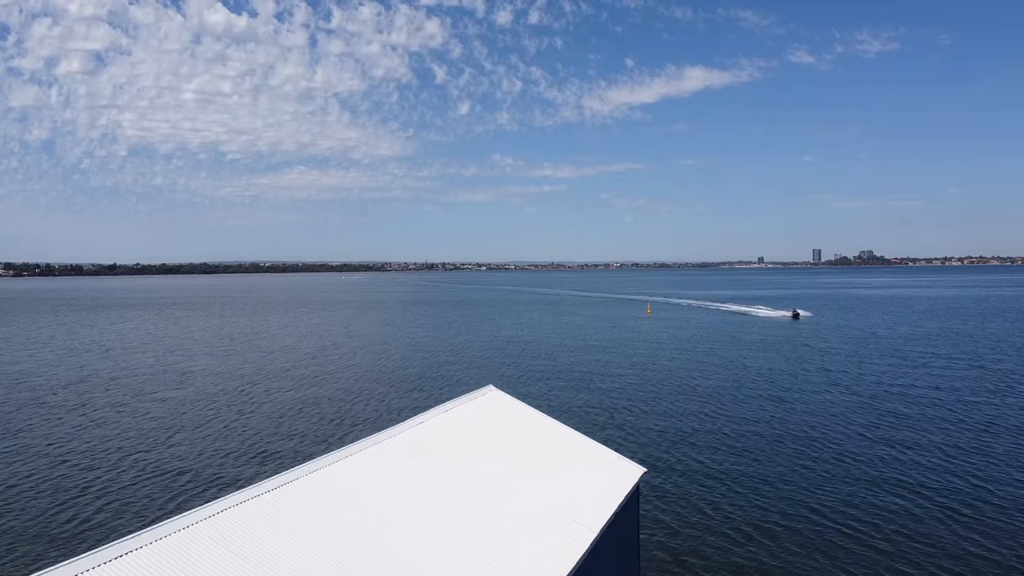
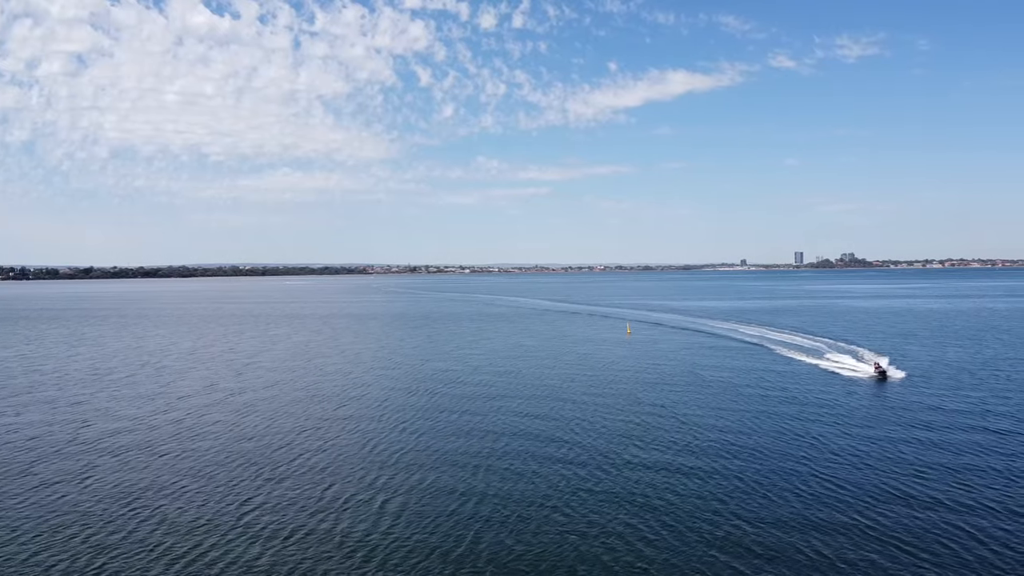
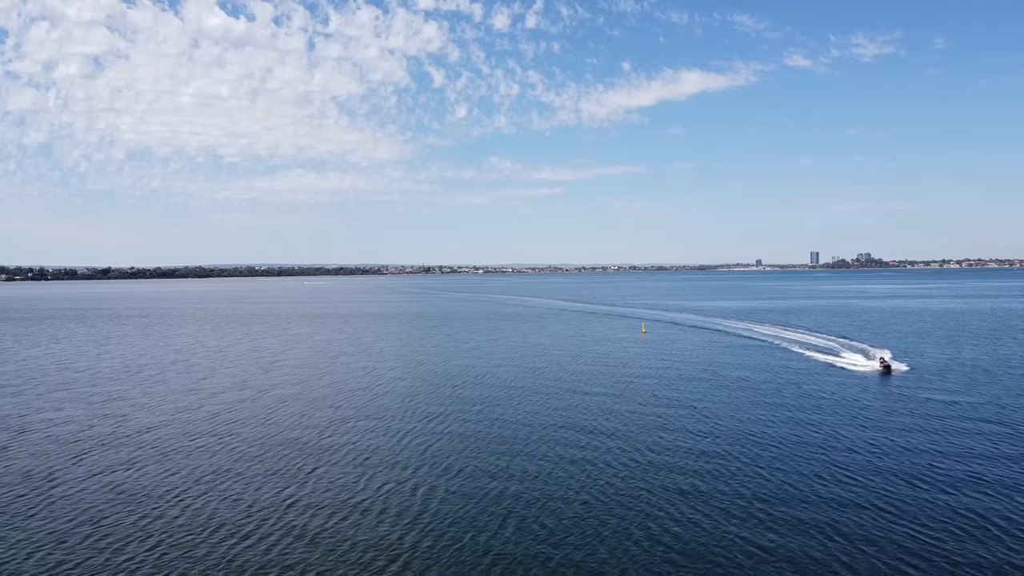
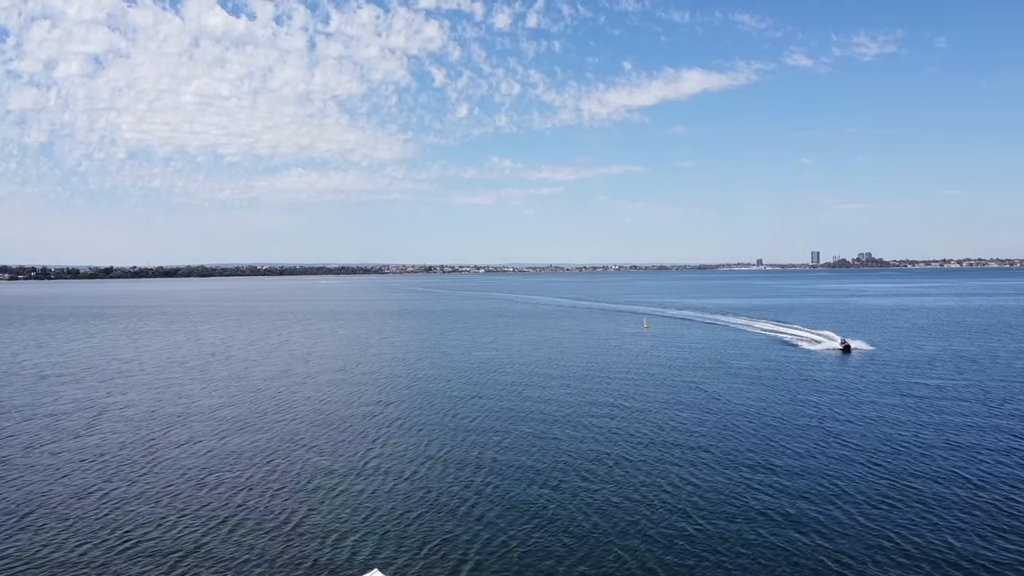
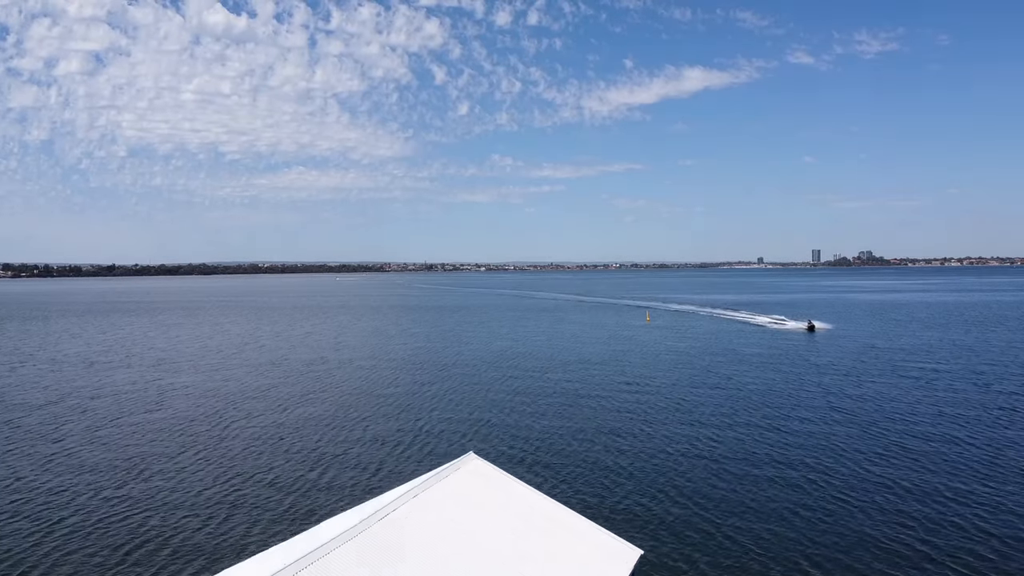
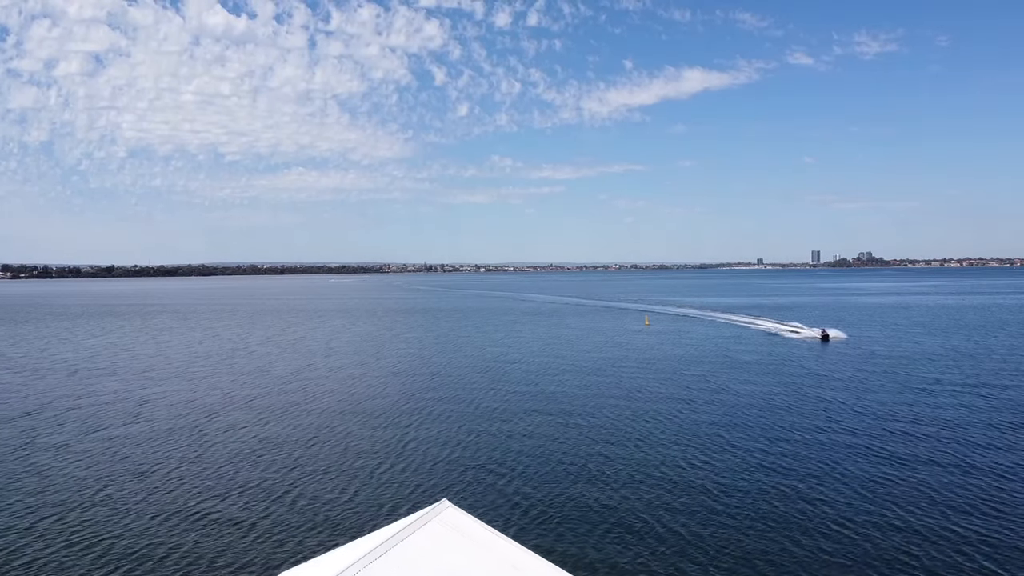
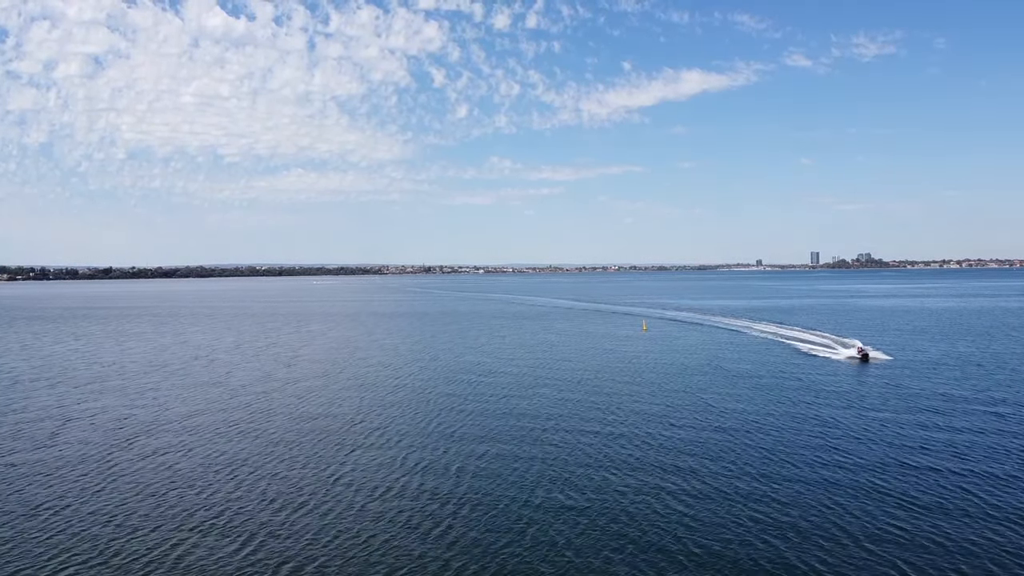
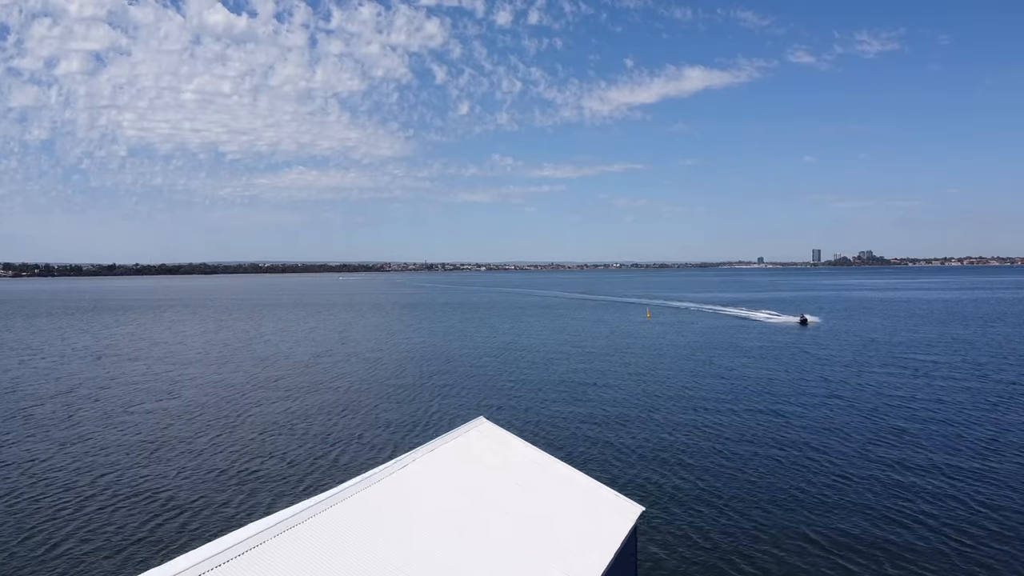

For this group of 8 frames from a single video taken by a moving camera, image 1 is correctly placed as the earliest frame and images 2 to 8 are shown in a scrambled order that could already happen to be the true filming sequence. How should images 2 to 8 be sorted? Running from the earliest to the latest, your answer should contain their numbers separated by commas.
8, 5, 6, 4, 7, 3, 2
